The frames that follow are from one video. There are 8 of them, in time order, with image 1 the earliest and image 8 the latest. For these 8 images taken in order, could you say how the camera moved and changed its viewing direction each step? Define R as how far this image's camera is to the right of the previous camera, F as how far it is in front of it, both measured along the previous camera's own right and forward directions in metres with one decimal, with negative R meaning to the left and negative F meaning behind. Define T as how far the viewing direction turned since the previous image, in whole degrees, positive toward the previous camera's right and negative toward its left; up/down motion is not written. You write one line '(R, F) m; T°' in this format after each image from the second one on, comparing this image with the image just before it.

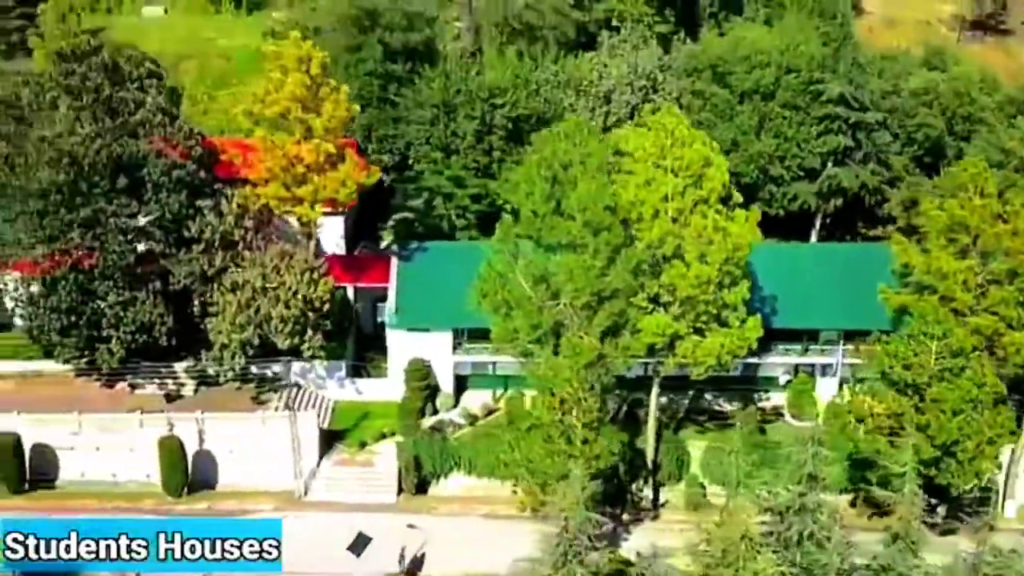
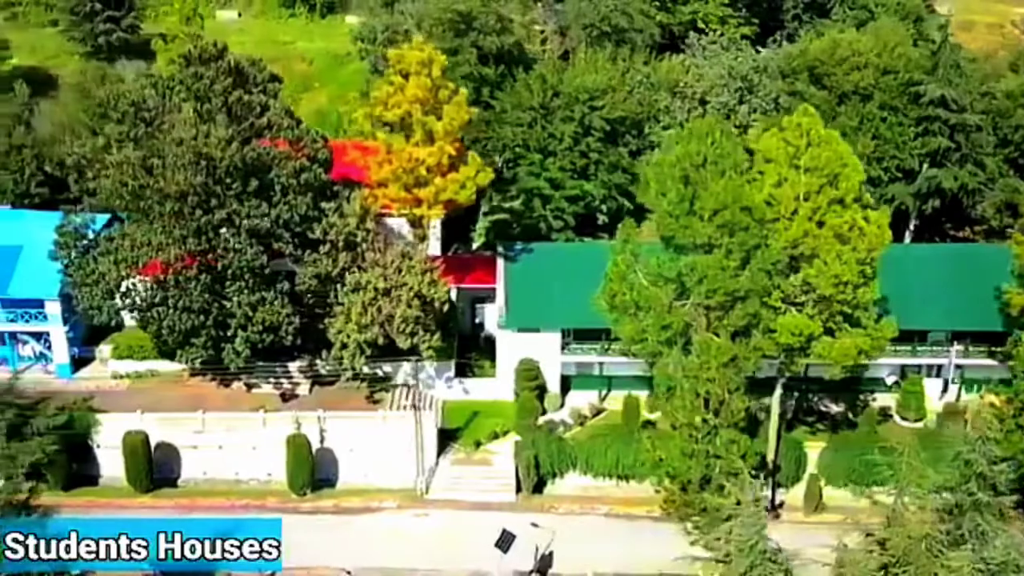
(-4.9, -0.3) m; 0°
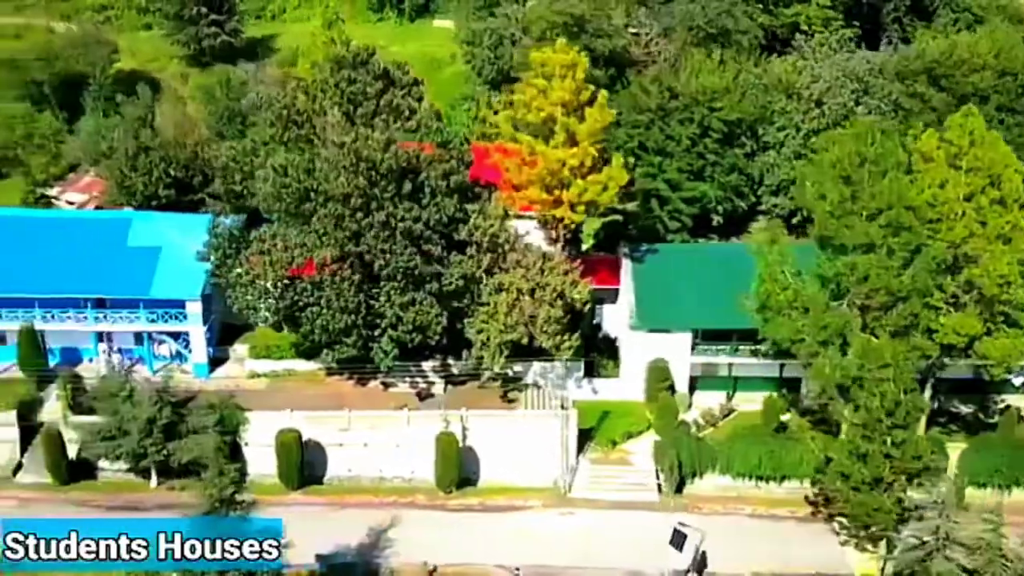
(-5.9, -0.3) m; -1°
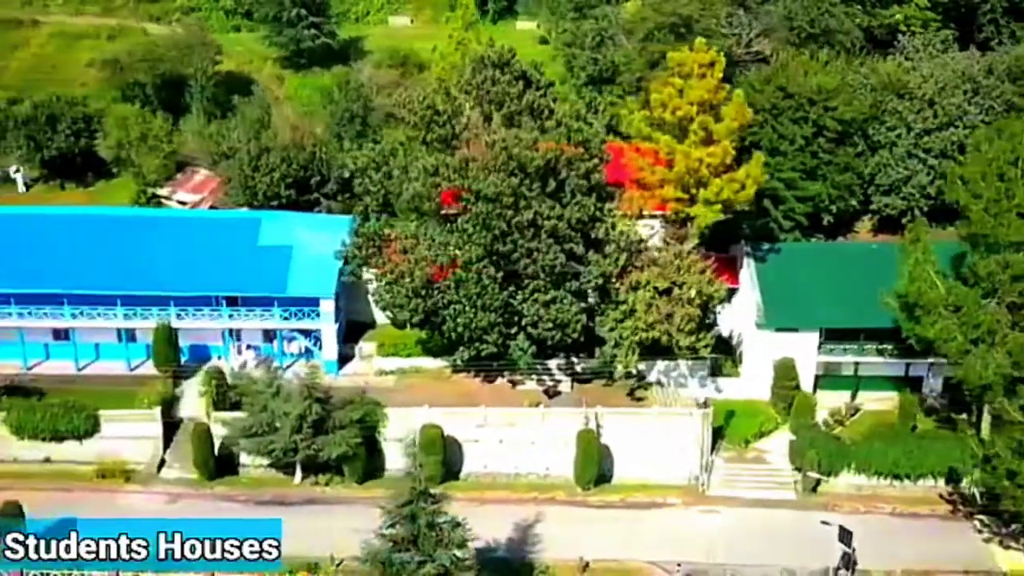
(-5.8, -0.3) m; 0°
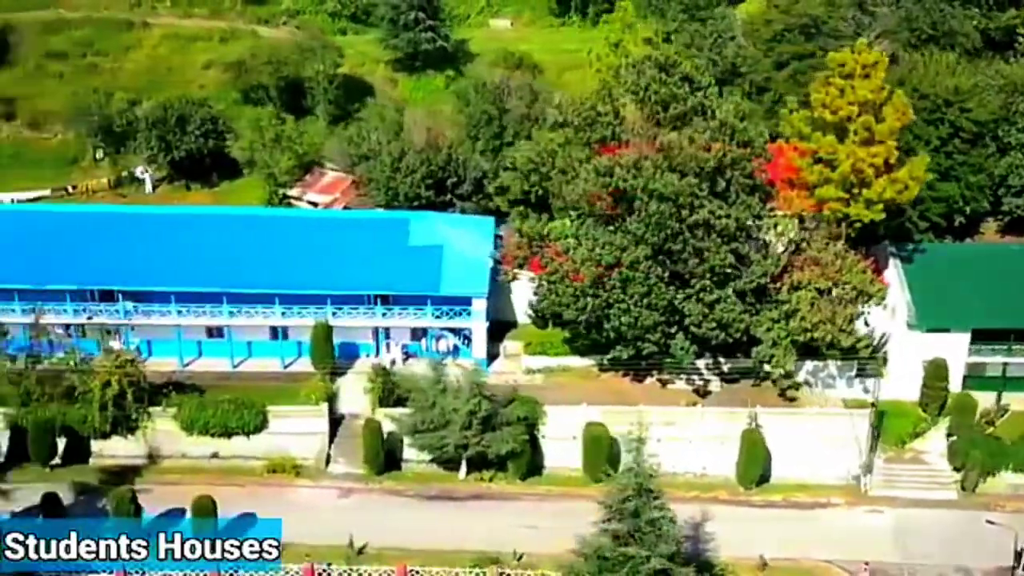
(-6.7, -0.4) m; -1°
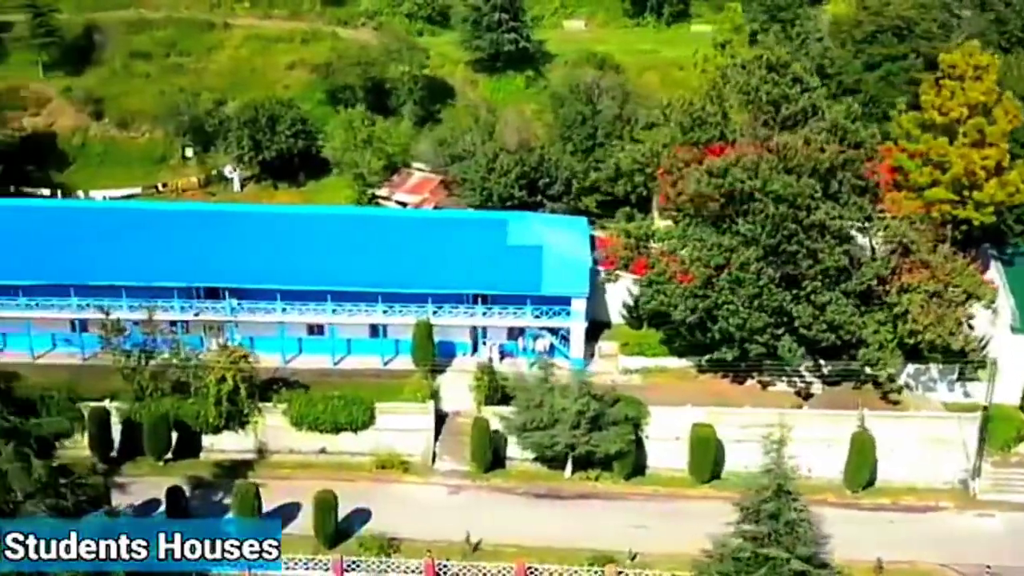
(-3.8, -0.2) m; -2°
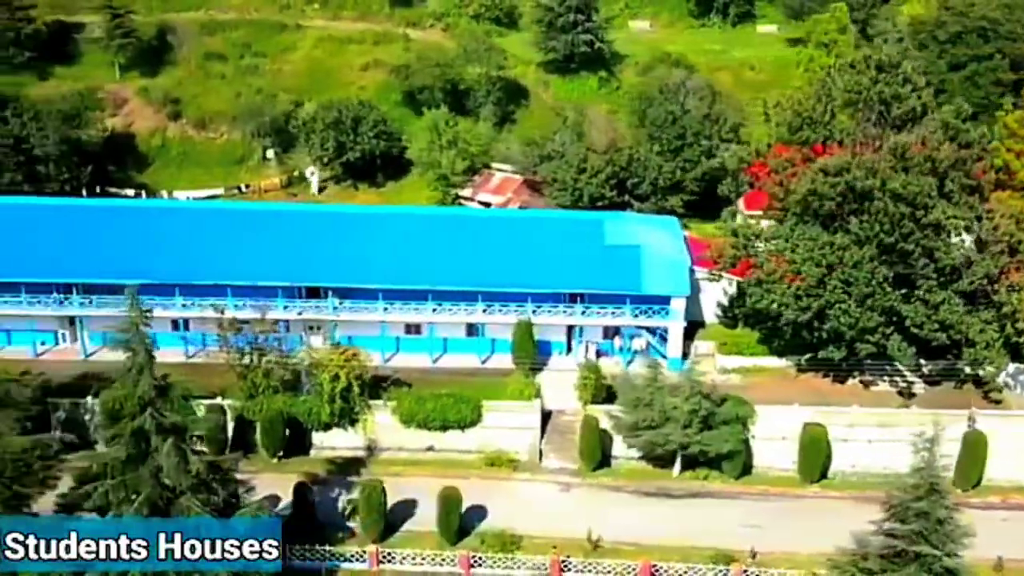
(-4.7, -0.2) m; 0°
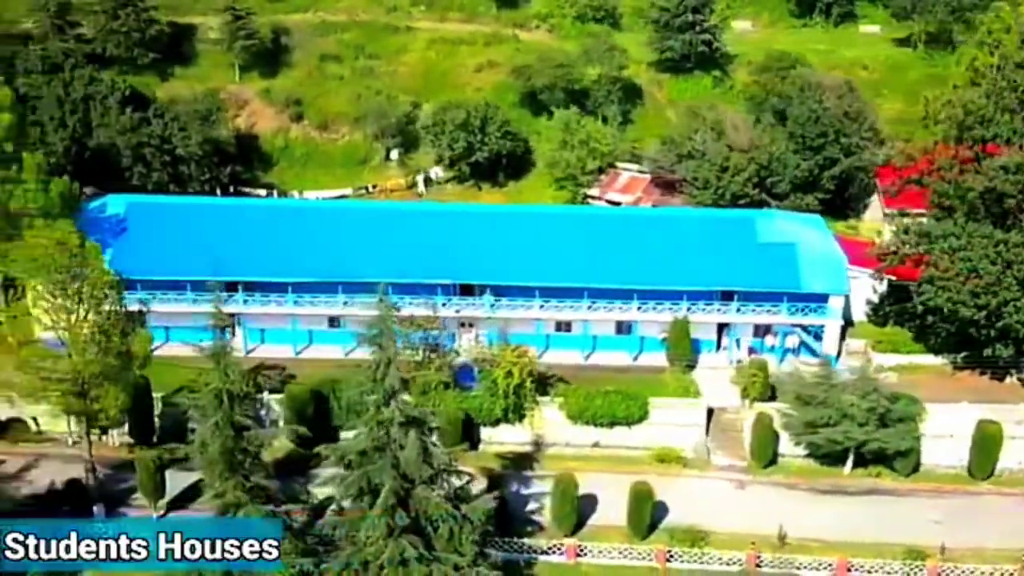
(-7.3, -0.3) m; -1°
